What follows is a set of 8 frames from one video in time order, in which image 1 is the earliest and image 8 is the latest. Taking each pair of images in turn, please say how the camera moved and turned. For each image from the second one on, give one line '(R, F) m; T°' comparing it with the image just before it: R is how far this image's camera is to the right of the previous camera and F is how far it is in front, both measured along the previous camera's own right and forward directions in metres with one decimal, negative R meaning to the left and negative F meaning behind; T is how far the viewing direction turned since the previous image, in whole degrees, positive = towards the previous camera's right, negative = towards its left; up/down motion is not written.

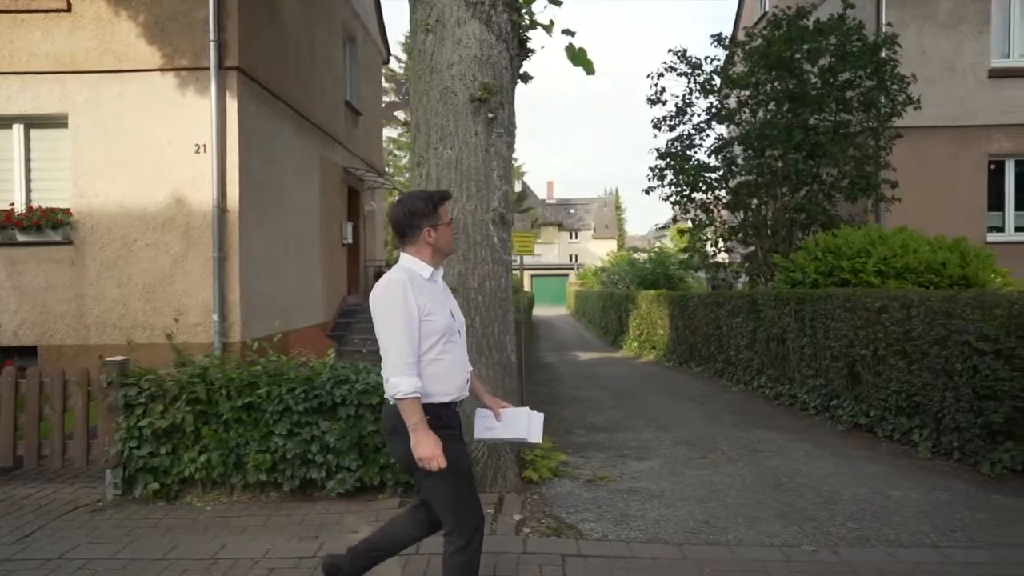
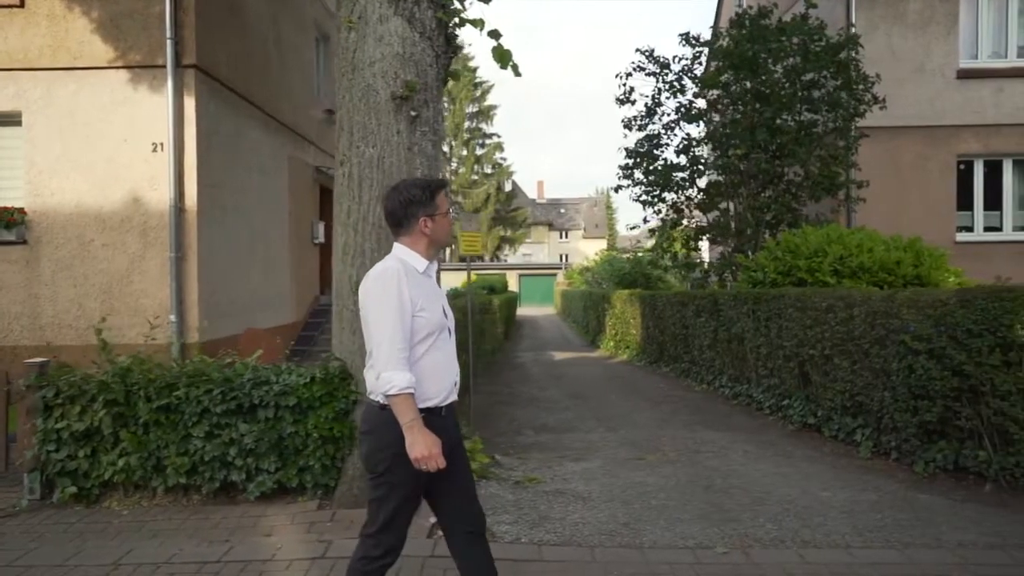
(+0.6, 0.0) m; 0°
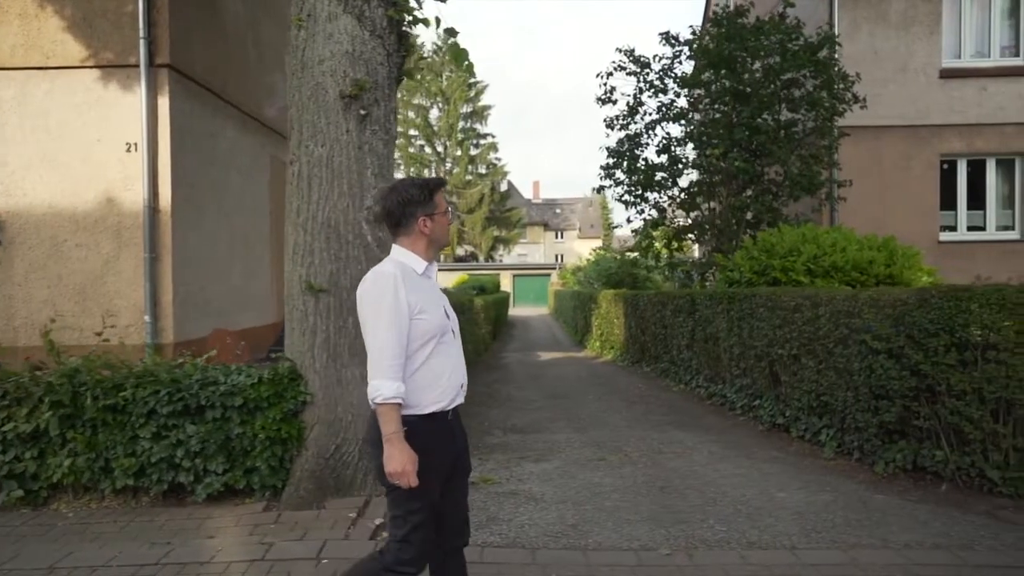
(+0.4, 0.0) m; 0°
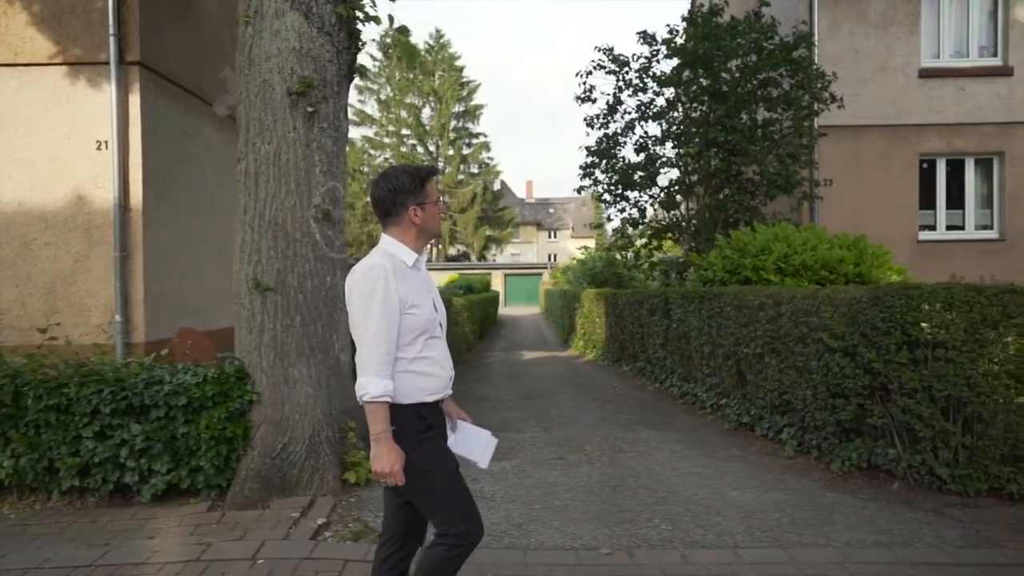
(+0.4, 0.0) m; 0°
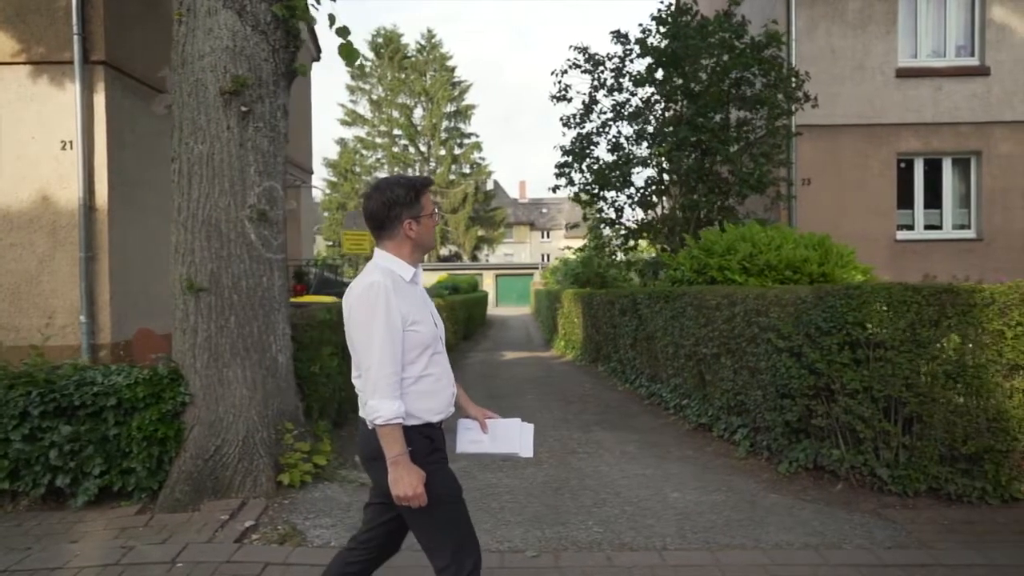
(+0.5, 0.0) m; 0°
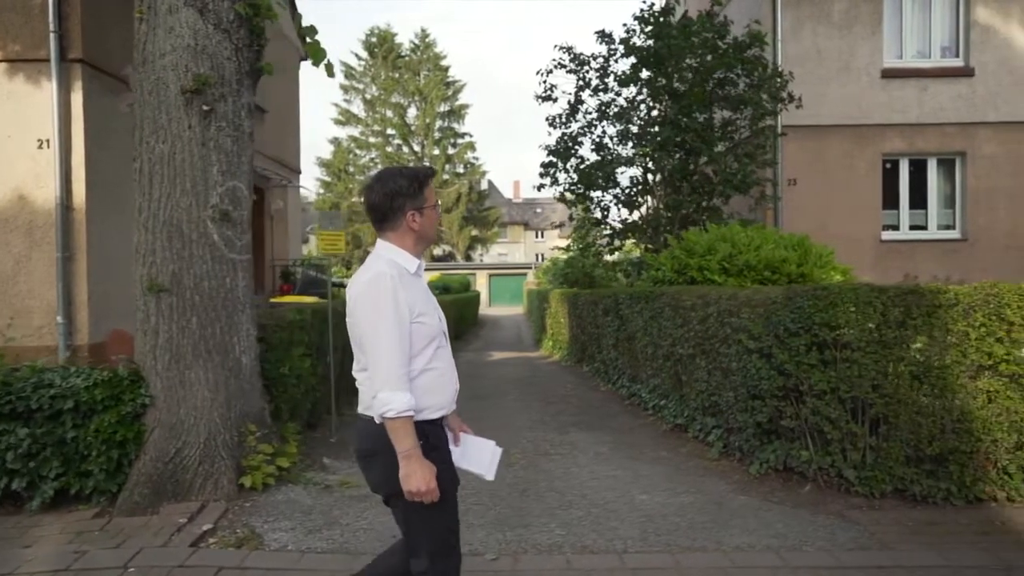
(+0.3, 0.0) m; 0°
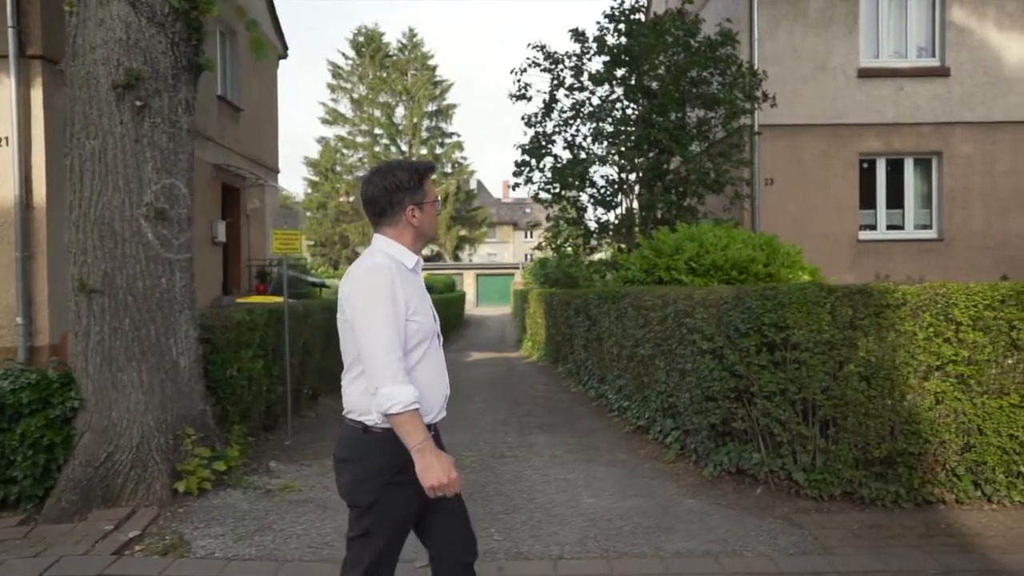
(+0.4, +0.1) m; +1°
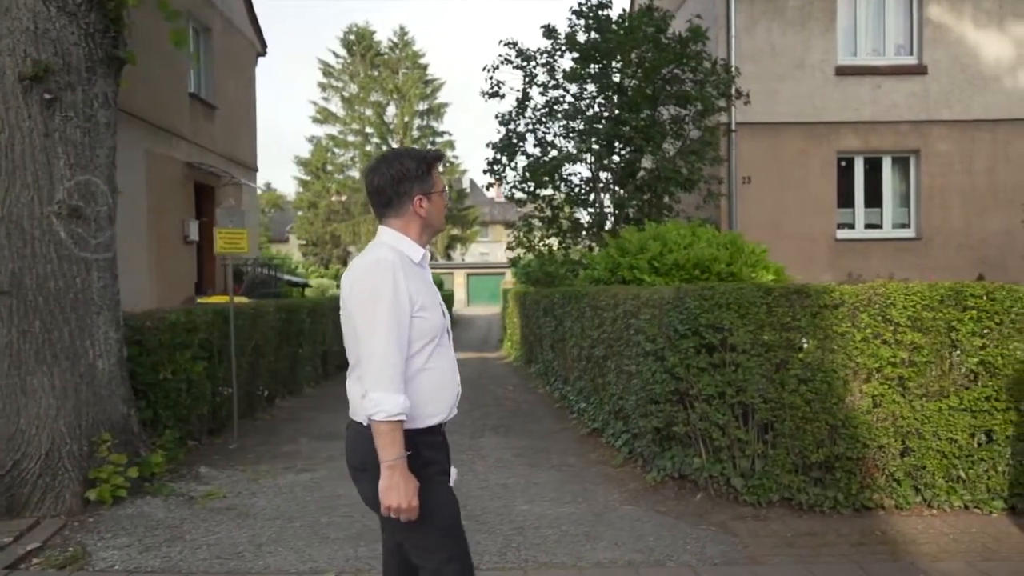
(+0.6, +0.2) m; 0°
